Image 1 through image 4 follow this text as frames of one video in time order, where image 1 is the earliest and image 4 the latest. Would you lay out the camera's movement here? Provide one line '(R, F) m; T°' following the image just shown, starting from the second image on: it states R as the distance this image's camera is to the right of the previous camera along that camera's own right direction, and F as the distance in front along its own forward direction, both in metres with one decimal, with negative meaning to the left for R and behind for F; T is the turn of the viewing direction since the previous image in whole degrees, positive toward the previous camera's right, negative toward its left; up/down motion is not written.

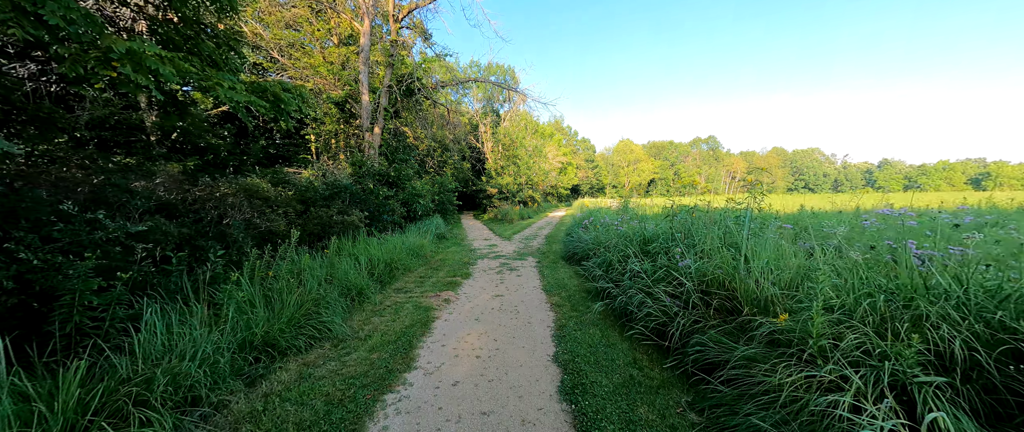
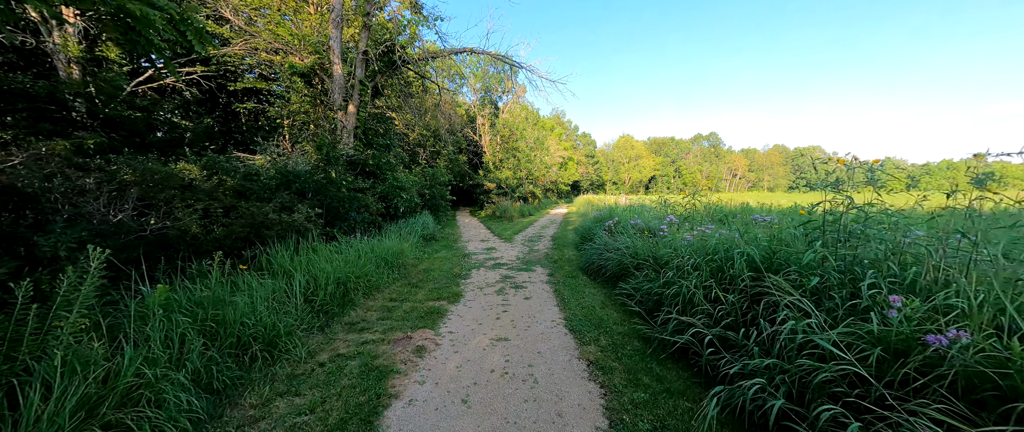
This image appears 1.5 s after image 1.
(-0.1, +1.8) m; +1°
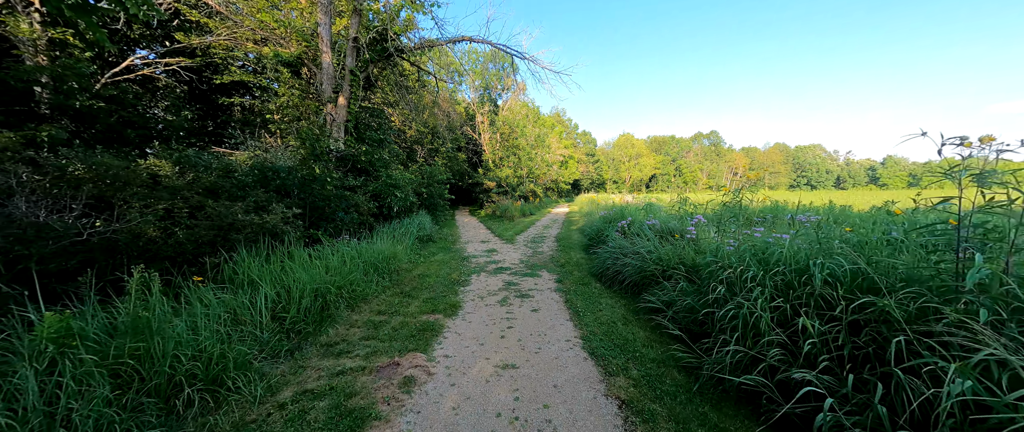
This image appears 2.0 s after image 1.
(-0.1, +0.6) m; 0°
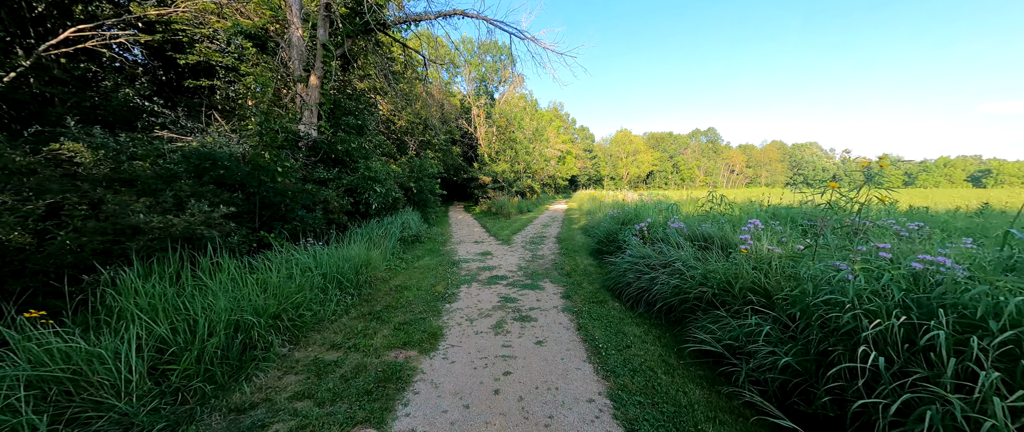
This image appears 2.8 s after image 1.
(0.0, +1.0) m; +1°
